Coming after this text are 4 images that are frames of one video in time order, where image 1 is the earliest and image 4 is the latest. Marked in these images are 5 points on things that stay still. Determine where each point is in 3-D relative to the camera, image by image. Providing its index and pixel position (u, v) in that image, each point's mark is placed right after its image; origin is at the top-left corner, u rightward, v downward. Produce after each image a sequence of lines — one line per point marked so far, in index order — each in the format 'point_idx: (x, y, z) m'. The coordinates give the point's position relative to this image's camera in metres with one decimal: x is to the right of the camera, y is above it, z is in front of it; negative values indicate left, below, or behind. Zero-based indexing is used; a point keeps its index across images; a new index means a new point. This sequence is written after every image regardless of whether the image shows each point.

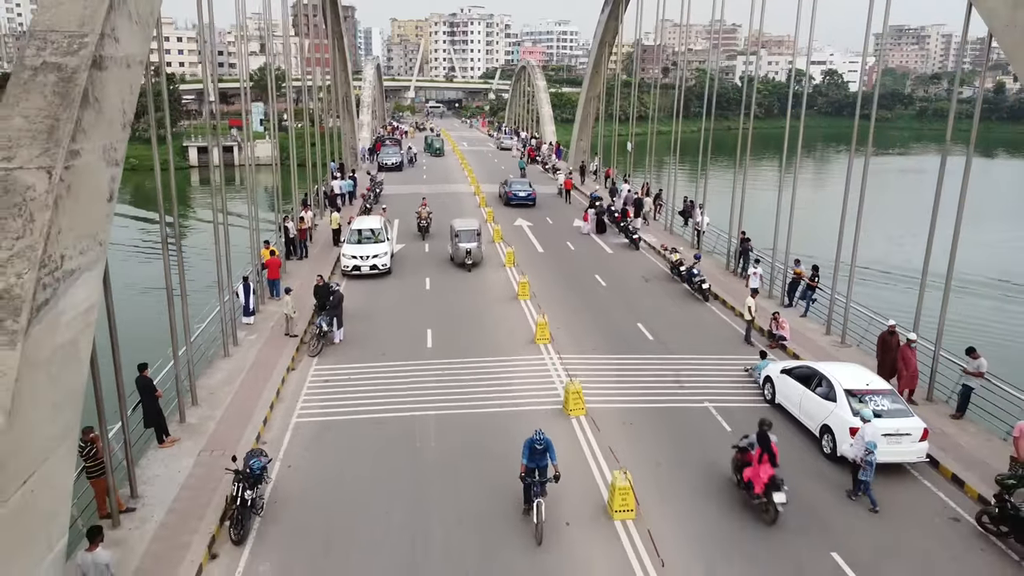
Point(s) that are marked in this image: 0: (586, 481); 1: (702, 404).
0: (+1.0, -2.7, +12.8) m
1: (+3.4, -2.1, +15.1) m
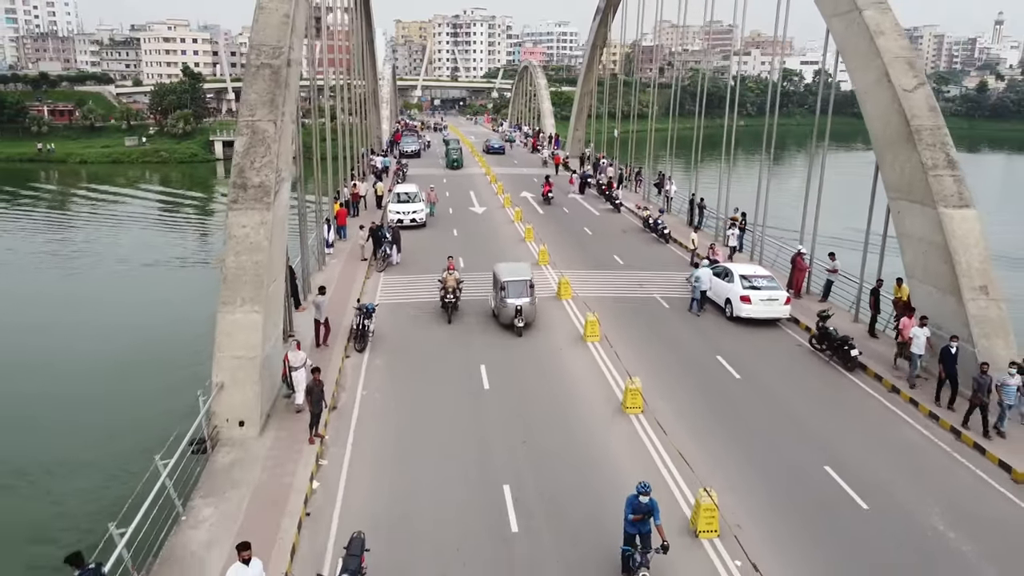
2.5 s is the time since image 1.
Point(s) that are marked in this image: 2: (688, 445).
0: (+1.3, -0.8, +19.9) m
1: (+3.7, -0.2, +22.2) m
2: (+2.9, -2.4, +14.0) m
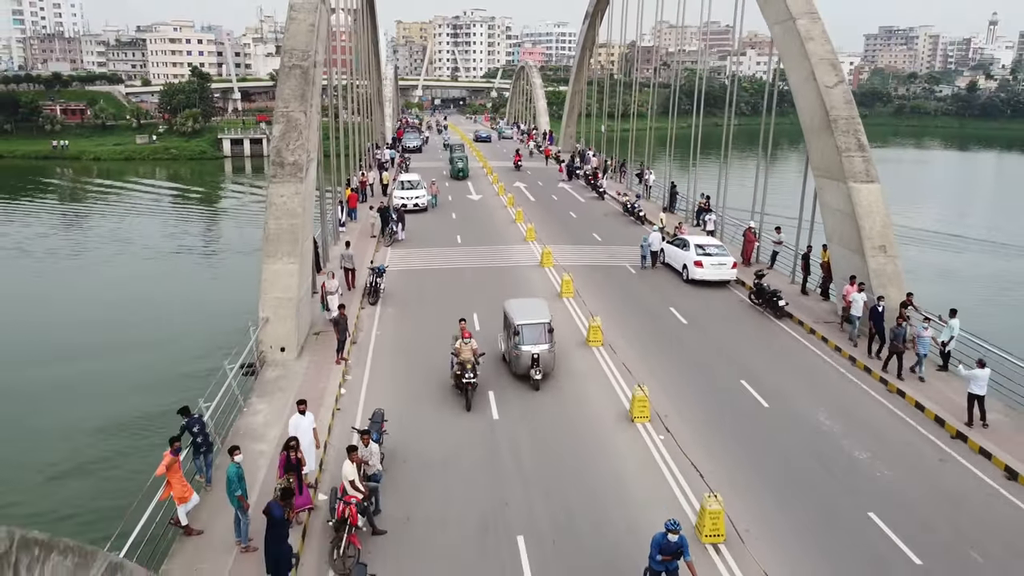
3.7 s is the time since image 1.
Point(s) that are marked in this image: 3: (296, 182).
0: (+1.0, +0.1, +23.5) m
1: (+3.4, +0.7, +25.8) m
2: (+2.6, -1.5, +17.6) m
3: (-4.7, +2.3, +18.3) m
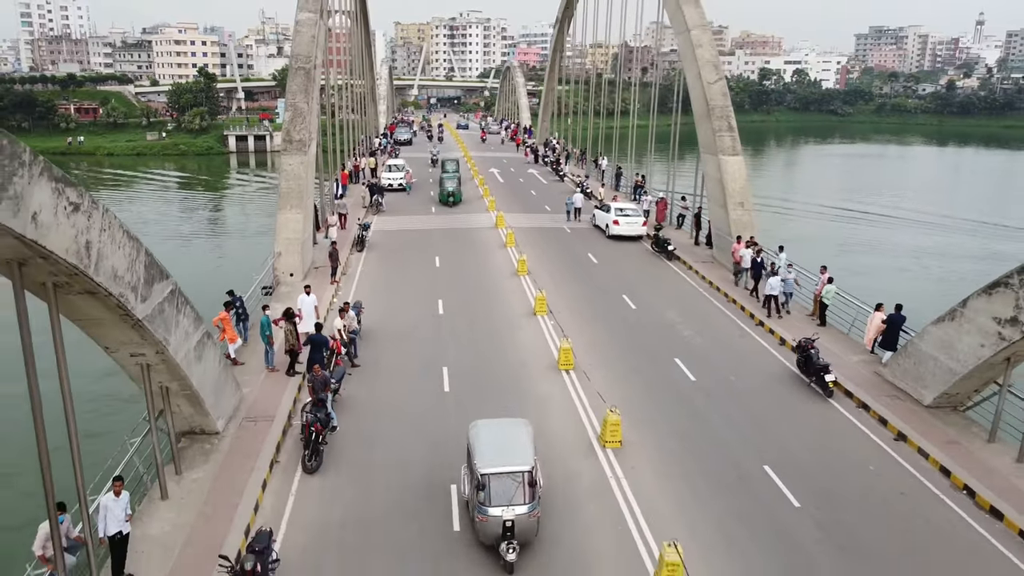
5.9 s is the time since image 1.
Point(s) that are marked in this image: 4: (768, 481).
0: (-0.5, +1.7, +29.8) m
1: (+1.9, +2.3, +32.1) m
2: (+1.1, +0.1, +23.9) m
3: (-6.2, +3.9, +24.7) m
4: (+3.9, -3.0, +13.3) m
